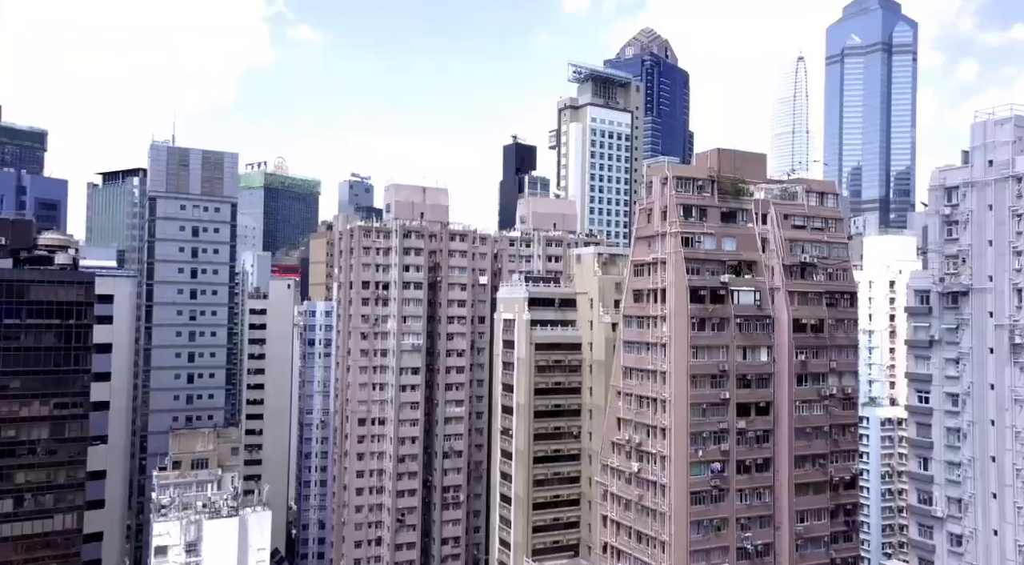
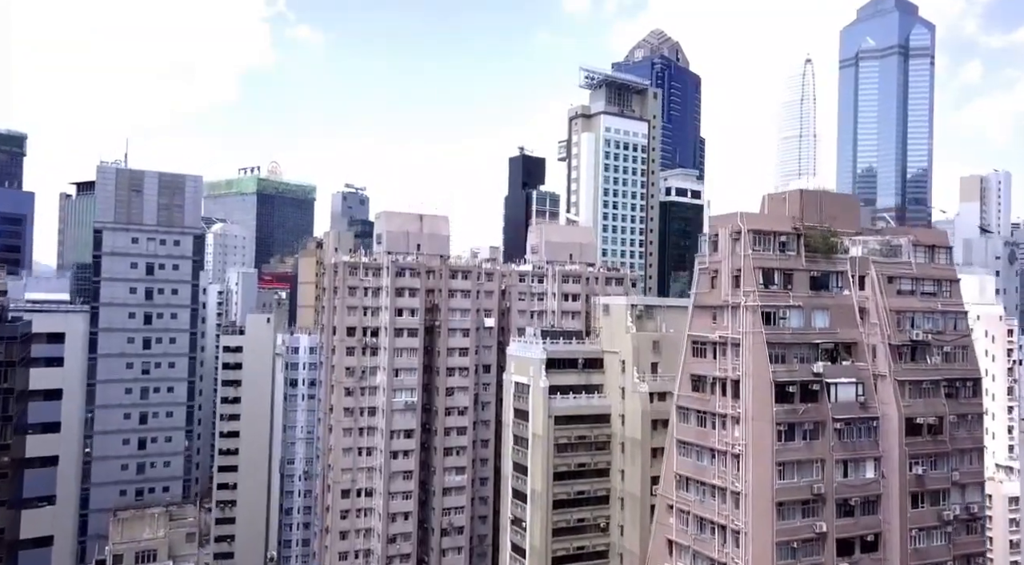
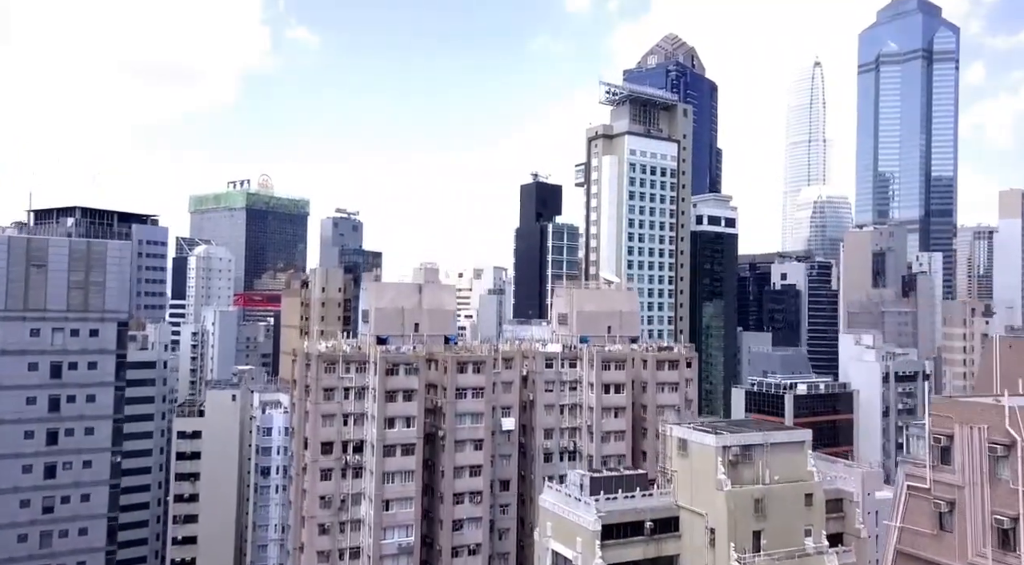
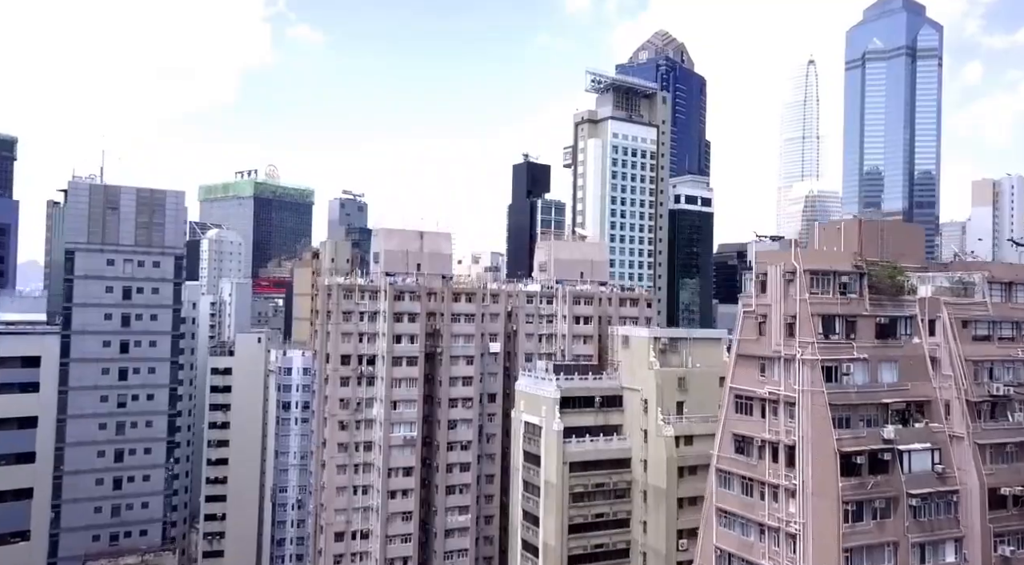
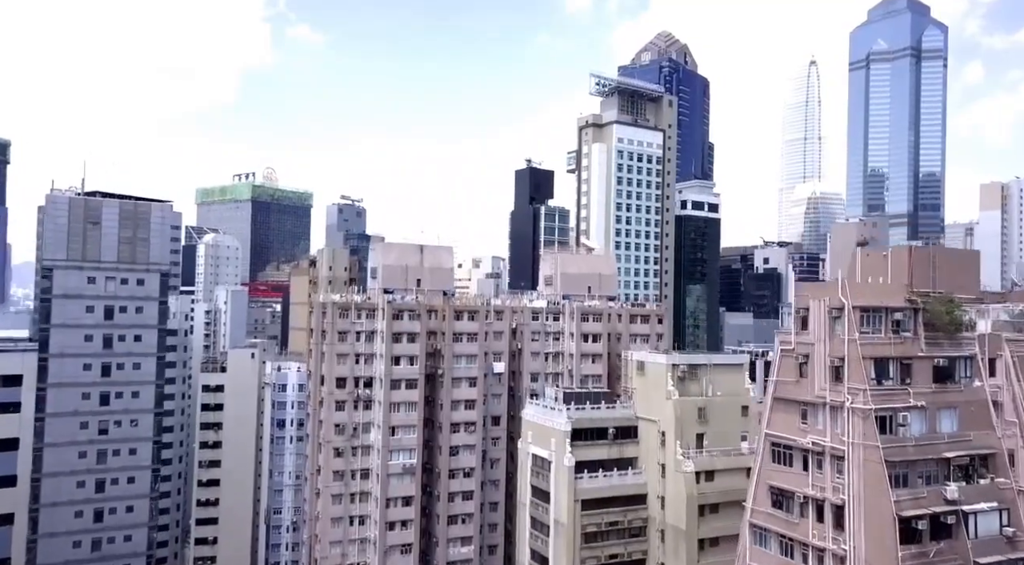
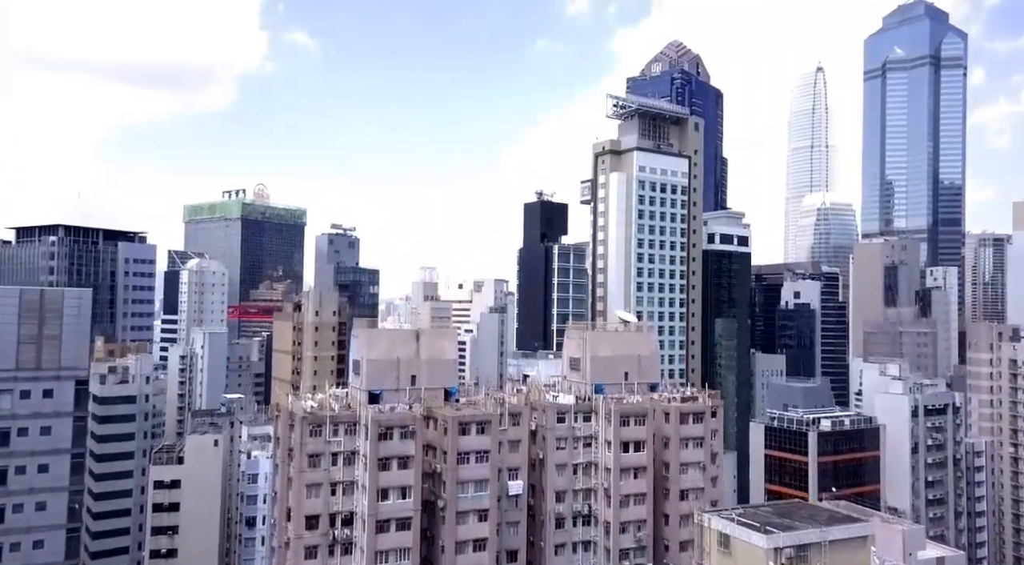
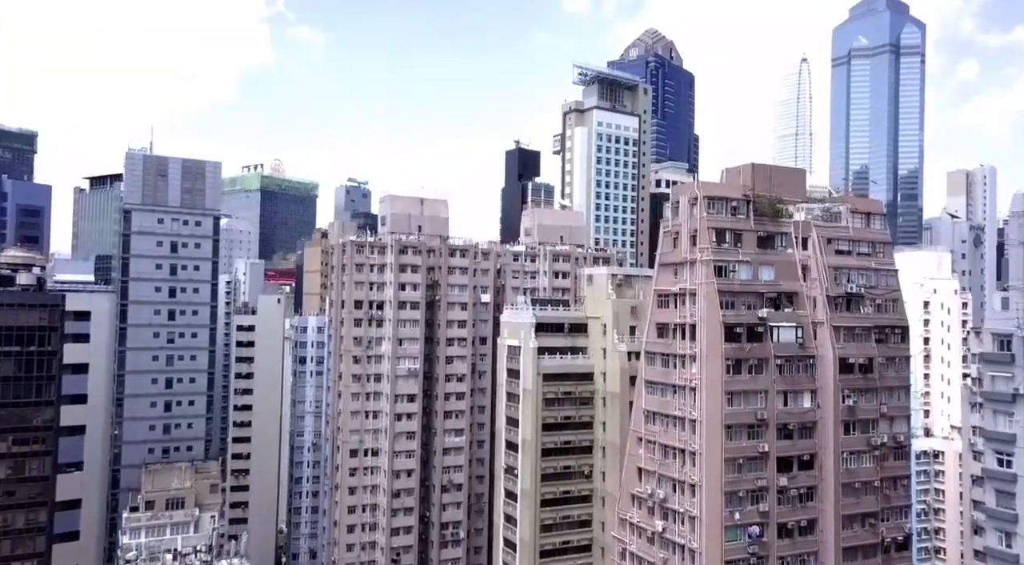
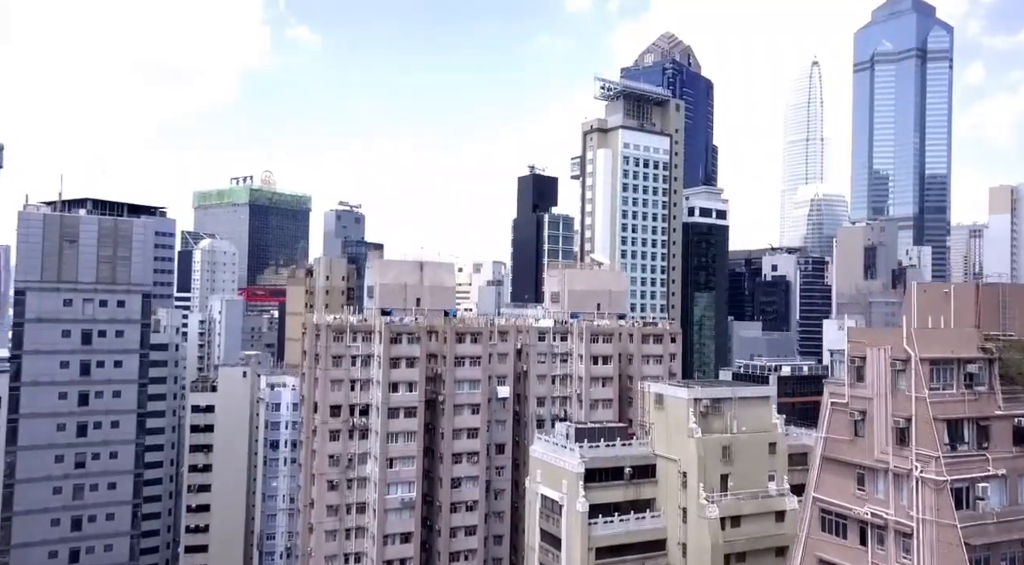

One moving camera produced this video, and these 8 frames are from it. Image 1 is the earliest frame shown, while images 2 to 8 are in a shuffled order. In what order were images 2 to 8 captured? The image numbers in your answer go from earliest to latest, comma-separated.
7, 2, 4, 5, 8, 3, 6
